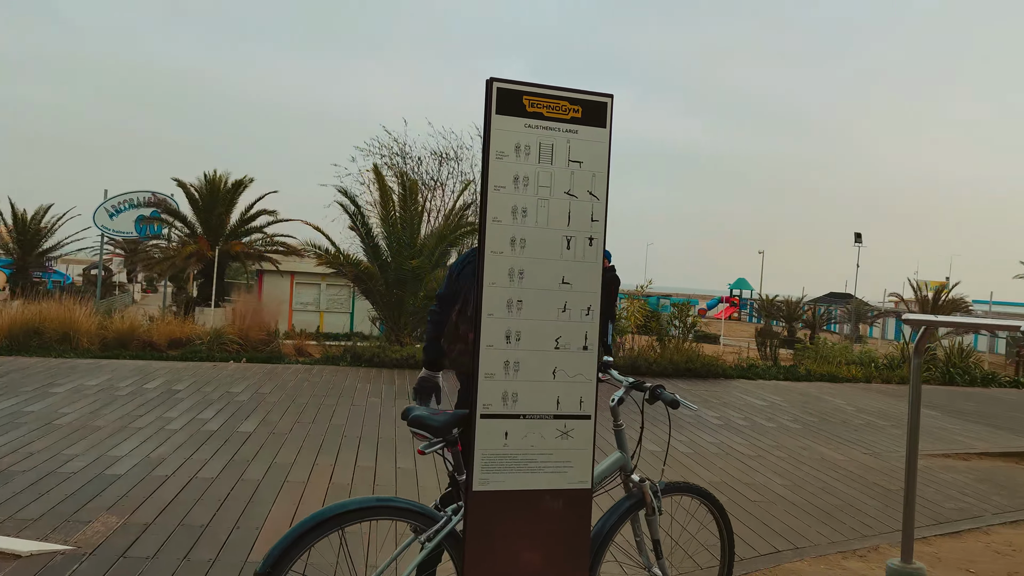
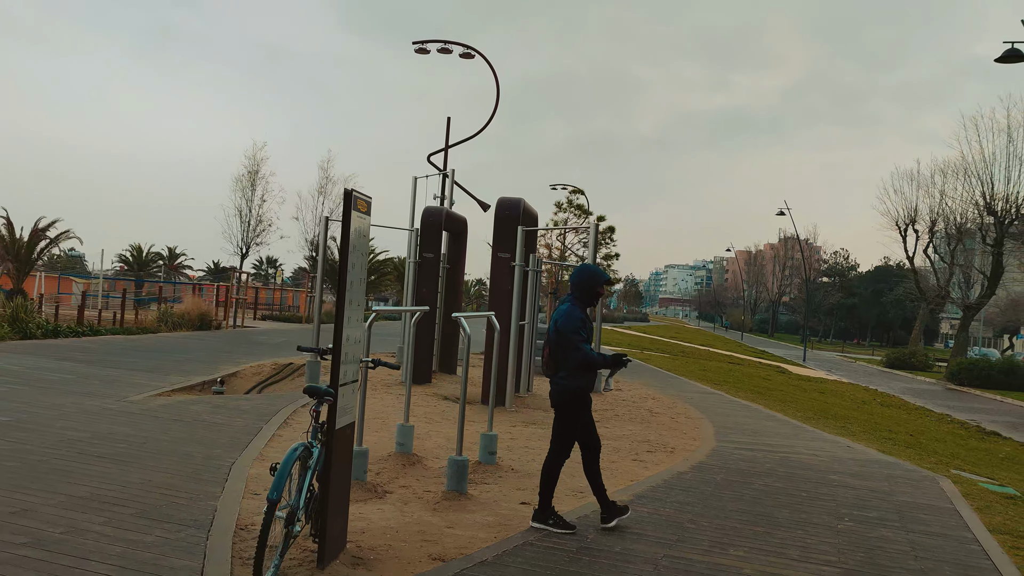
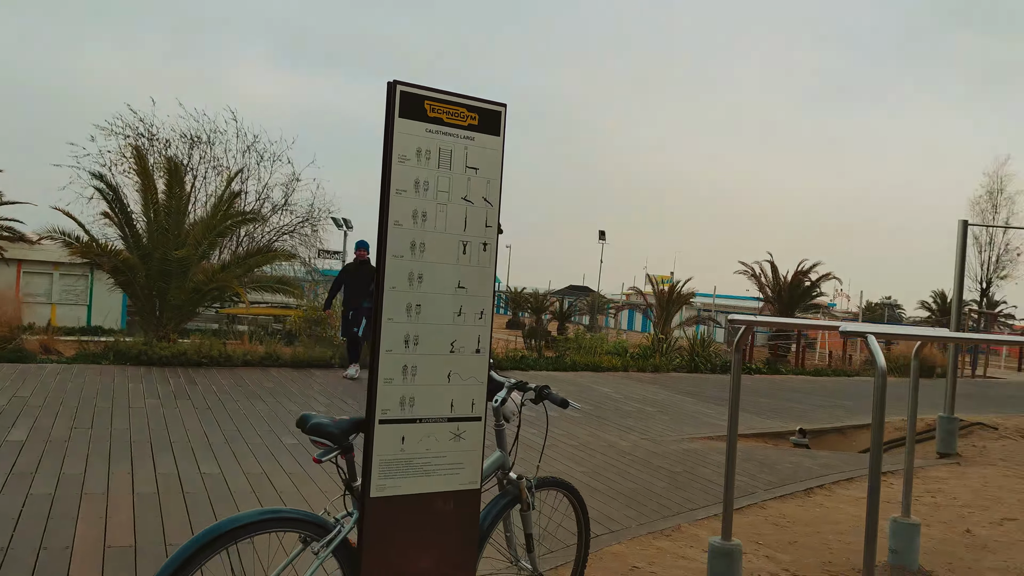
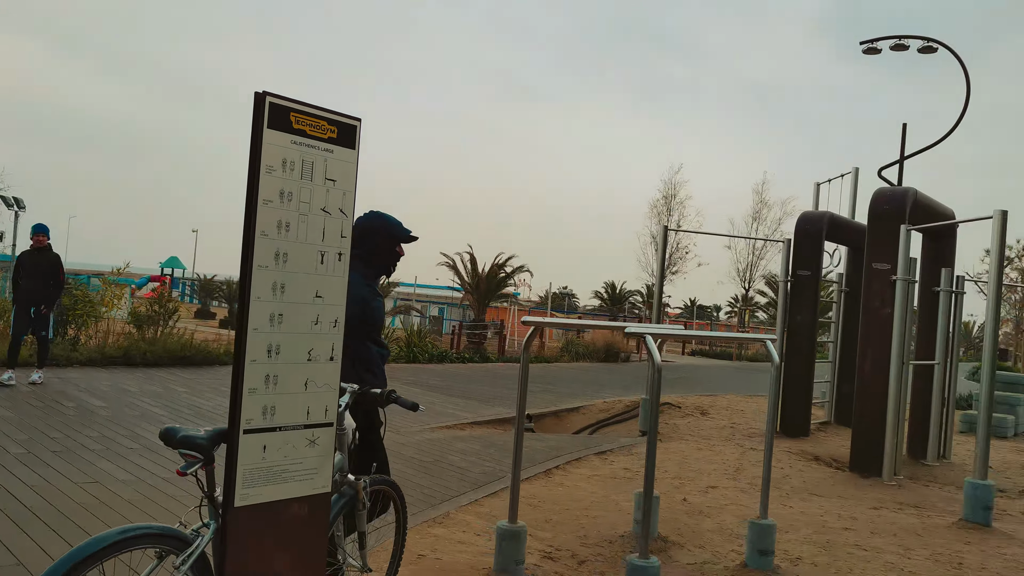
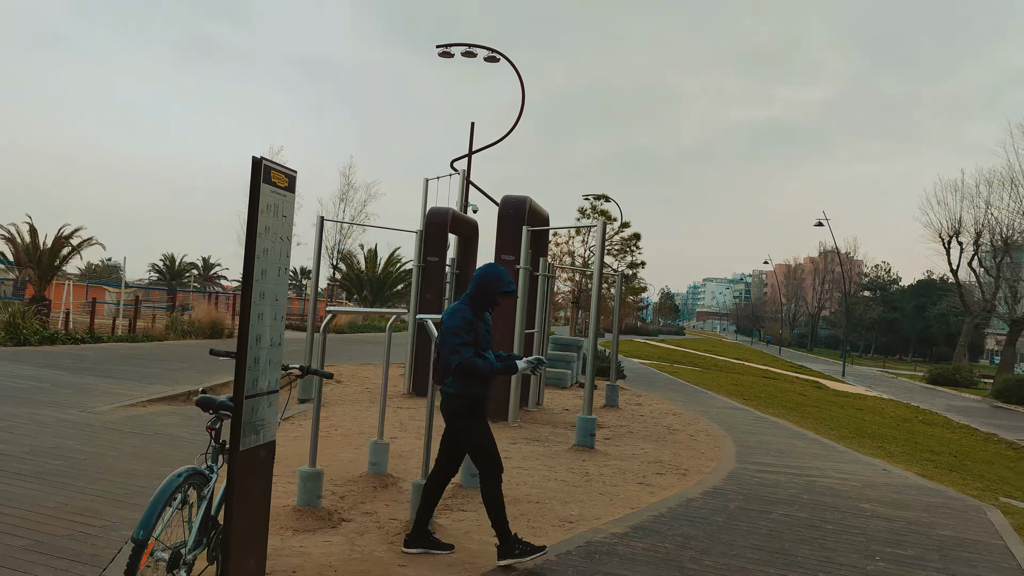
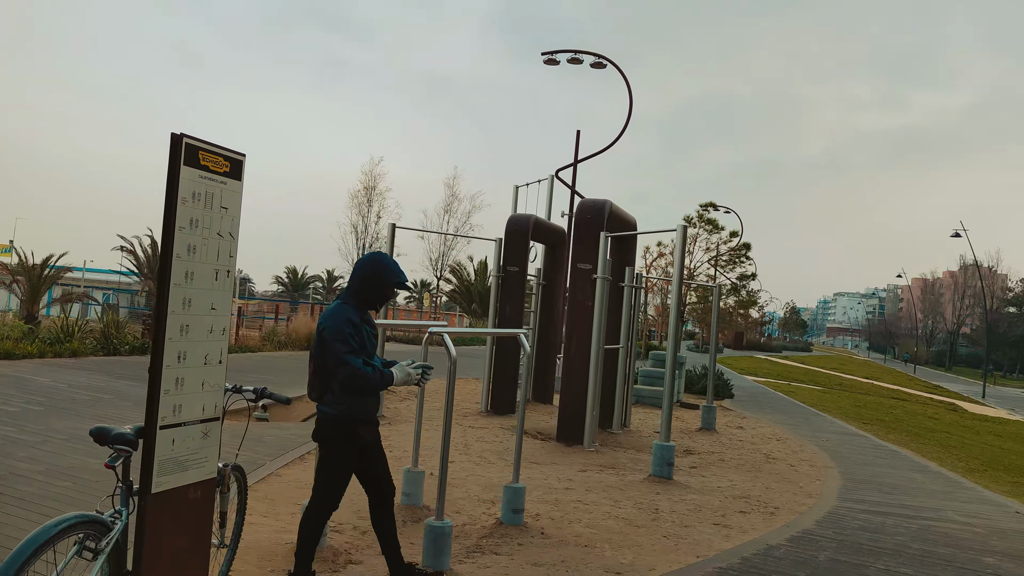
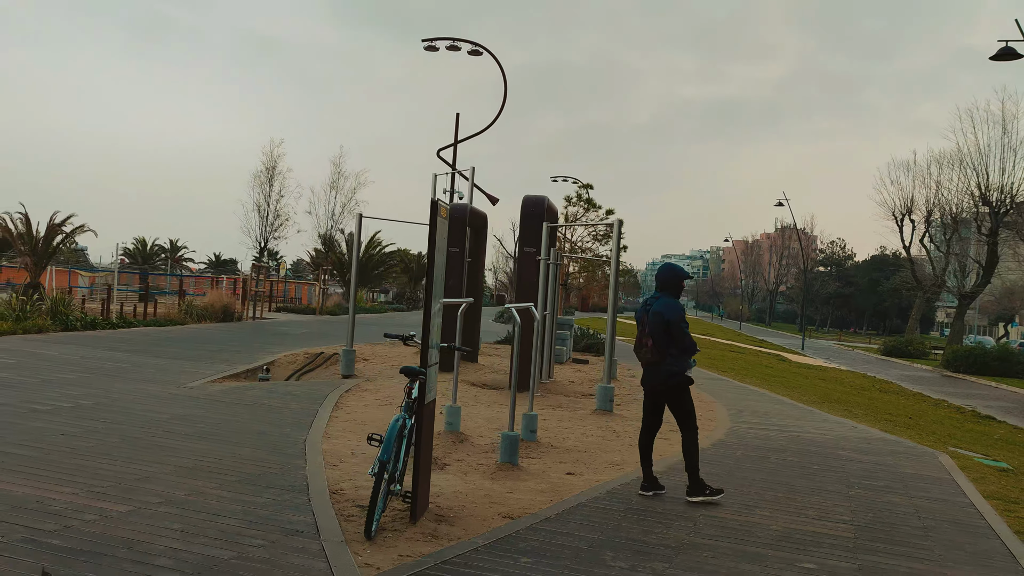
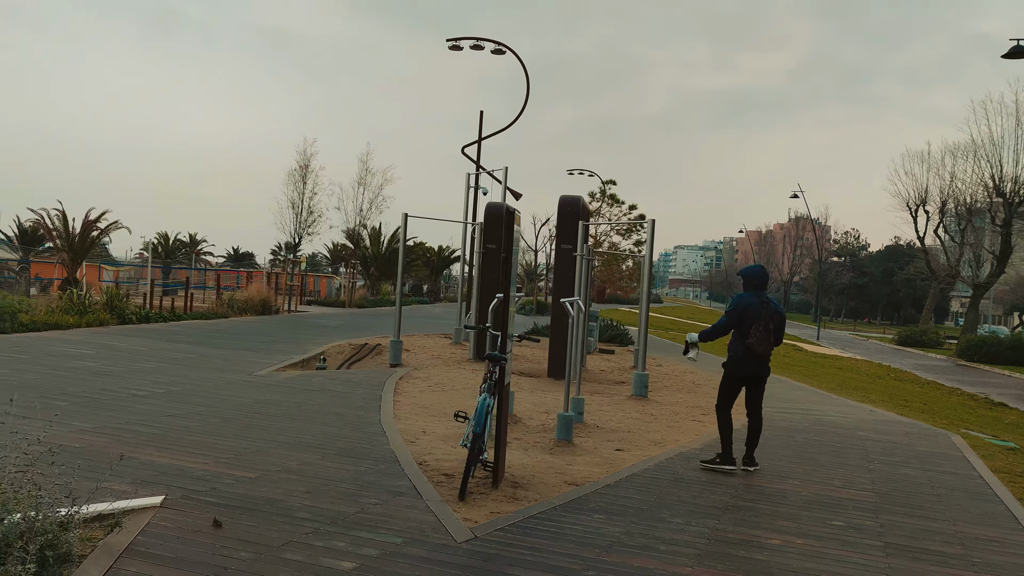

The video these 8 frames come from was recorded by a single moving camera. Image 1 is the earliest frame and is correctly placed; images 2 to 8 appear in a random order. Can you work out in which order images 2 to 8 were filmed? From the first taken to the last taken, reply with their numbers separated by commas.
3, 4, 6, 5, 2, 7, 8
